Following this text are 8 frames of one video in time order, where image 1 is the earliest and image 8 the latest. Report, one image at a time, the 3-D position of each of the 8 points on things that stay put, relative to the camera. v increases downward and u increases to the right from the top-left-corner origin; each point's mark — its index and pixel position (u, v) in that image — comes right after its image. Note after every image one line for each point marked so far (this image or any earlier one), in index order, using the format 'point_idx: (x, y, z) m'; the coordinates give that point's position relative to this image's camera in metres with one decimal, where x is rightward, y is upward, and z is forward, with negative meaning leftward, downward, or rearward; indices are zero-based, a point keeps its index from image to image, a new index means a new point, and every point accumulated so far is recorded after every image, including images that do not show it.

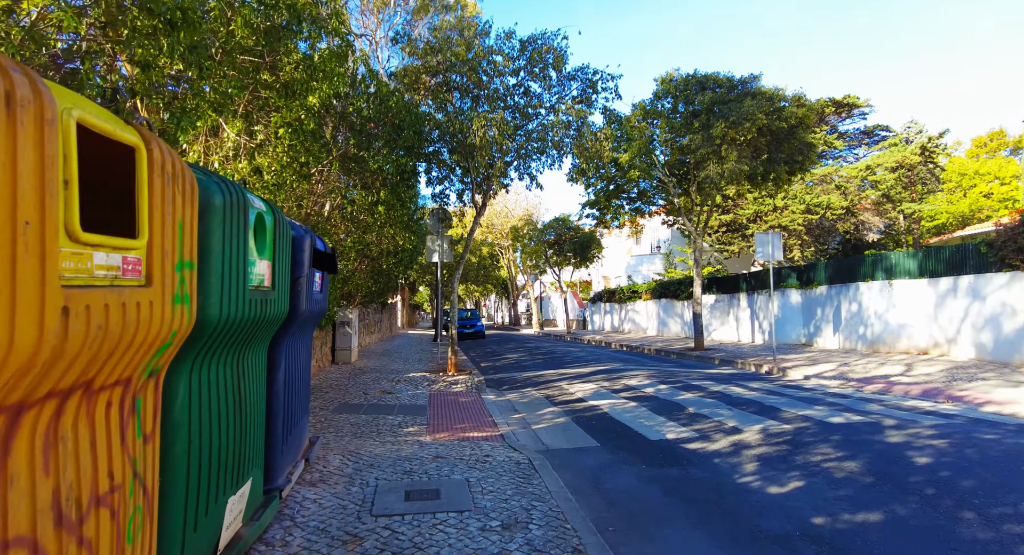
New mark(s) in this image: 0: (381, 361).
0: (-3.2, -2.1, +14.3) m
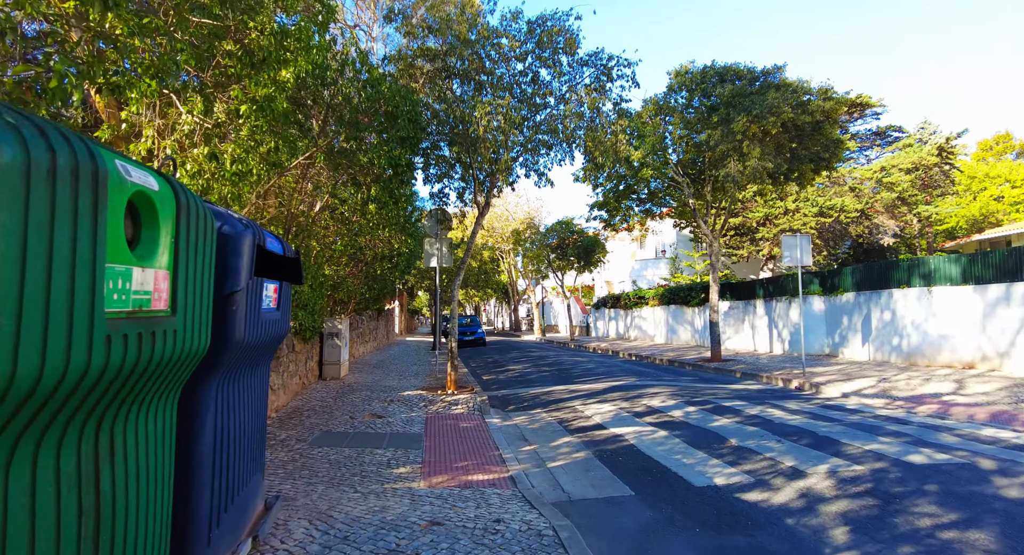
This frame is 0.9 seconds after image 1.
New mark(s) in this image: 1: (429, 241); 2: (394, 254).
0: (-3.1, -2.3, +13.1) m
1: (-2.0, +0.9, +14.1) m
2: (-3.3, +0.7, +16.0) m
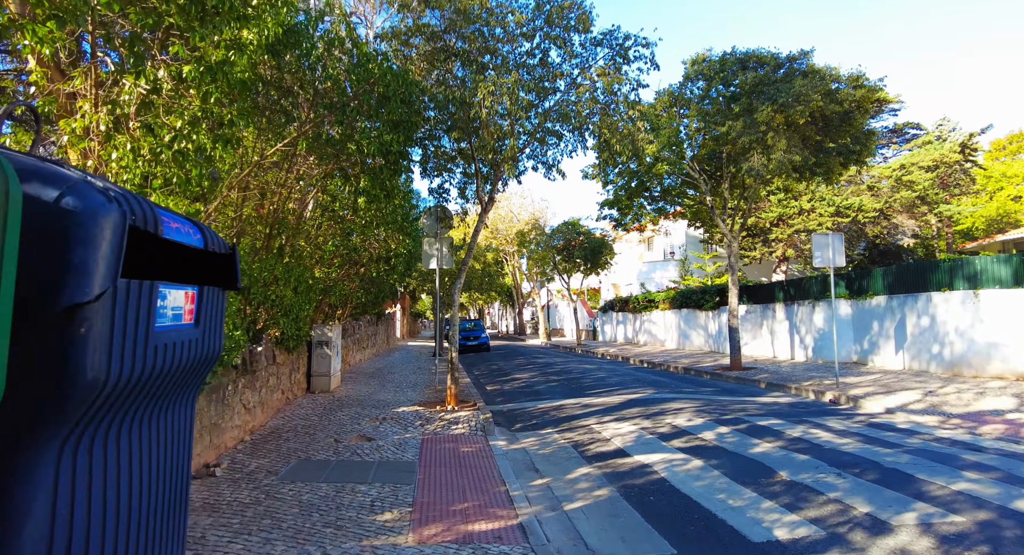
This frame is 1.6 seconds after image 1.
0: (-3.0, -2.3, +12.1) m
1: (-1.9, +0.8, +13.1) m
2: (-3.1, +0.6, +15.0) m
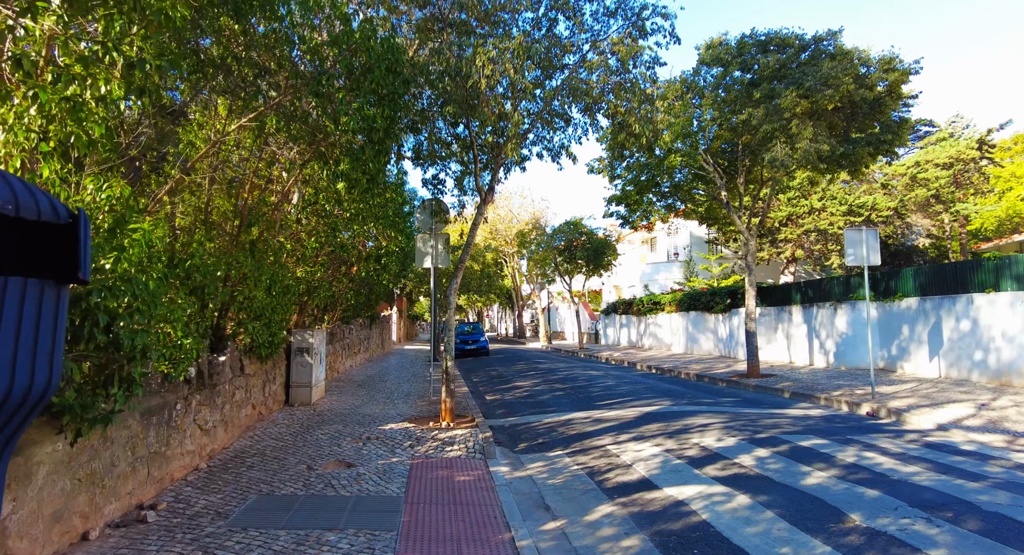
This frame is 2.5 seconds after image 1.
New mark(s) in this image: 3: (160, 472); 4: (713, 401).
0: (-3.0, -2.3, +10.9) m
1: (-1.9, +0.8, +11.9) m
2: (-3.1, +0.6, +13.9) m
3: (-3.1, -1.7, +5.1) m
4: (+4.0, -2.5, +11.5) m
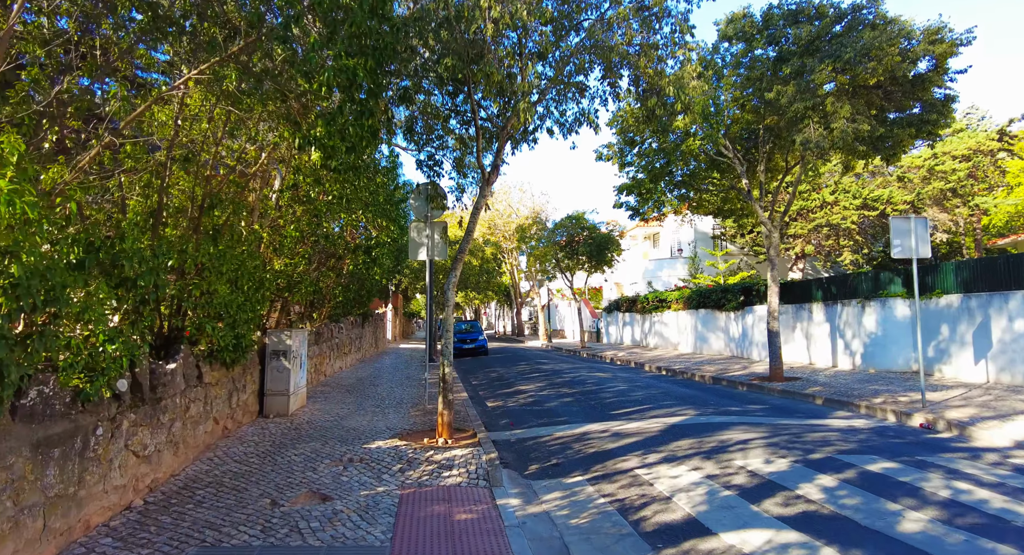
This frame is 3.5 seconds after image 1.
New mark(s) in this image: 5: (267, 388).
0: (-2.9, -2.2, +9.7) m
1: (-1.8, +0.9, +10.7) m
2: (-3.0, +0.7, +12.6) m
3: (-3.0, -1.6, +3.9) m
4: (+4.1, -2.4, +10.3) m
5: (-3.7, -1.7, +8.8) m
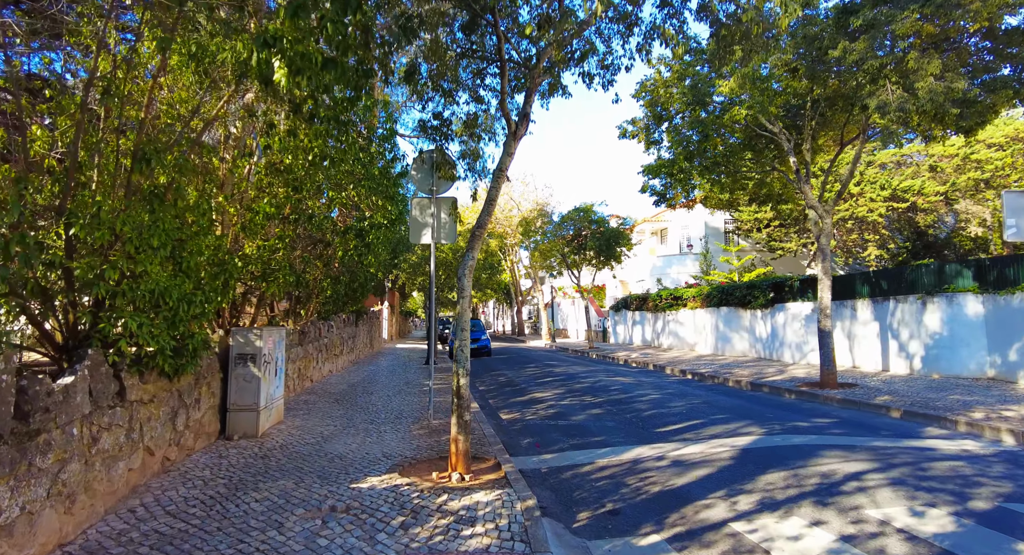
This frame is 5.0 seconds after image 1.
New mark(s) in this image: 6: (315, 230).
0: (-2.5, -2.0, +7.9) m
1: (-1.4, +1.1, +8.9) m
2: (-2.7, +0.9, +10.7) m
3: (-2.6, -1.5, +2.0) m
4: (+4.5, -2.2, +8.5) m
5: (-3.4, -1.5, +6.9) m
6: (-3.4, +0.8, +10.0) m
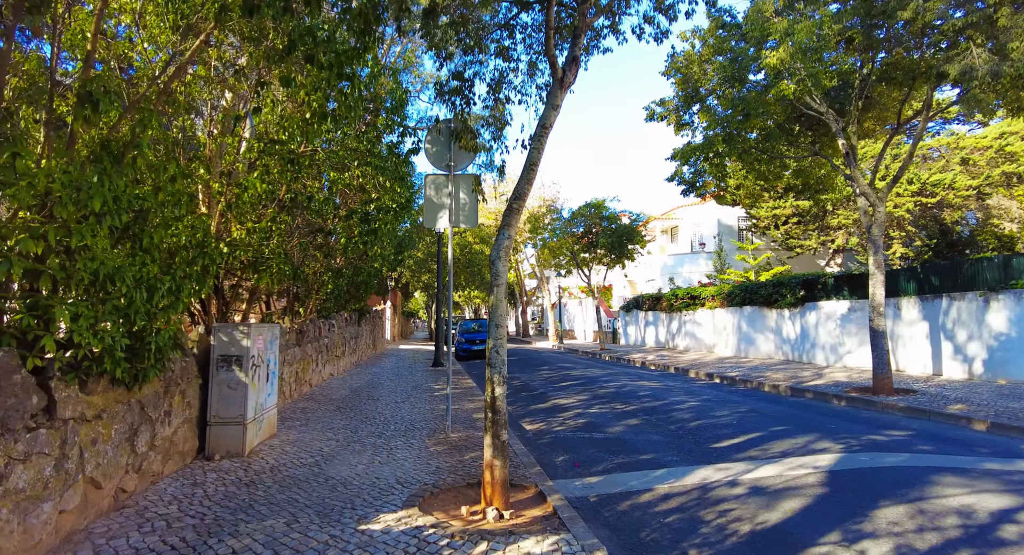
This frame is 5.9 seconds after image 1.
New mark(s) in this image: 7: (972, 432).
0: (-2.1, -1.9, +6.6) m
1: (-1.0, +1.3, +7.6) m
2: (-2.3, +1.0, +9.5) m
3: (-2.2, -1.3, +0.8) m
4: (+4.9, -2.1, +7.3) m
5: (-3.0, -1.4, +5.7) m
6: (-3.0, +0.9, +8.8) m
7: (+6.4, -2.2, +8.0) m
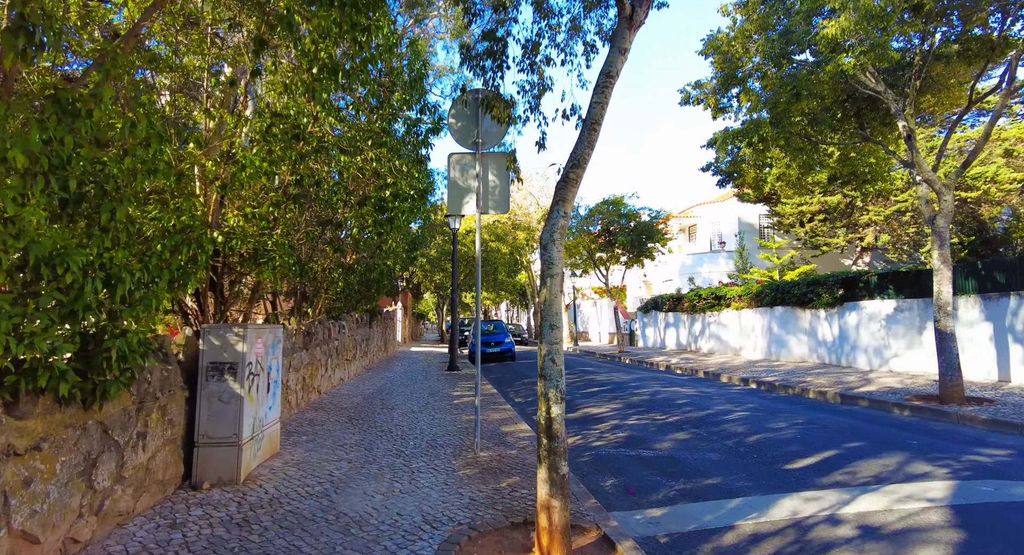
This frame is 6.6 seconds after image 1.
0: (-1.7, -1.8, +5.7) m
1: (-0.6, +1.3, +6.7) m
2: (-1.8, +1.1, +8.6) m
3: (-1.9, -1.2, -0.2) m
4: (+5.3, -2.0, +6.2) m
5: (-2.6, -1.3, +4.8) m
6: (-2.6, +1.0, +7.8) m
7: (+6.9, -2.1, +6.9) m
